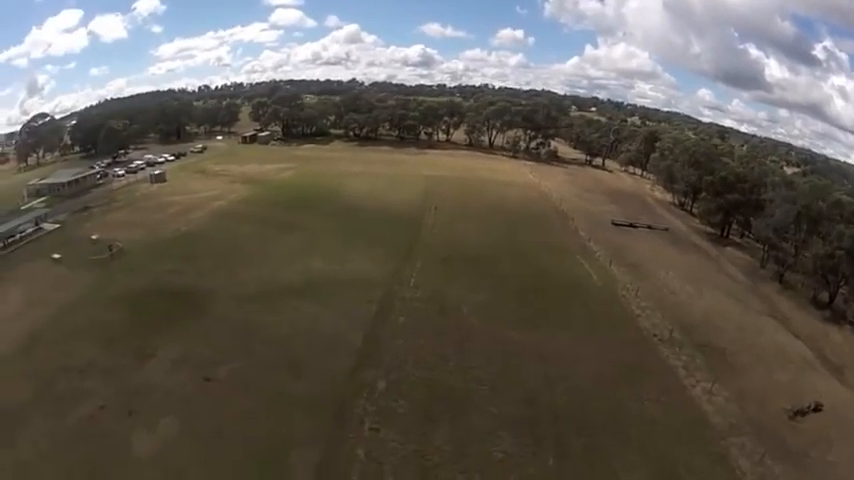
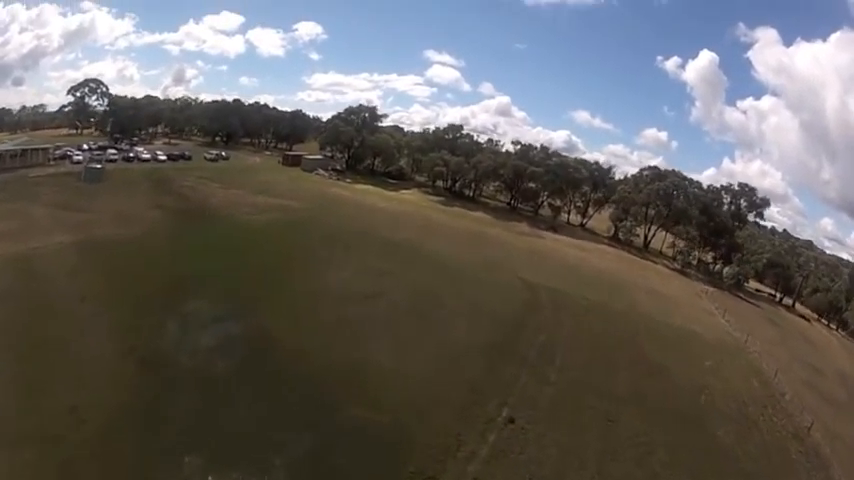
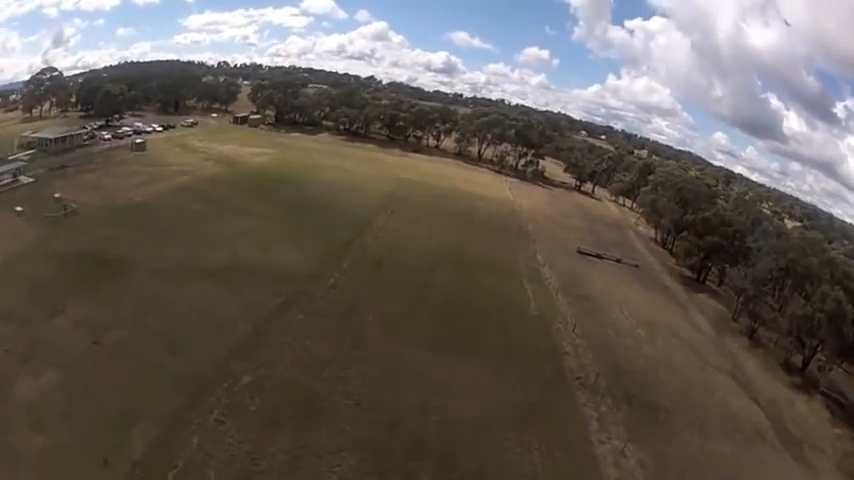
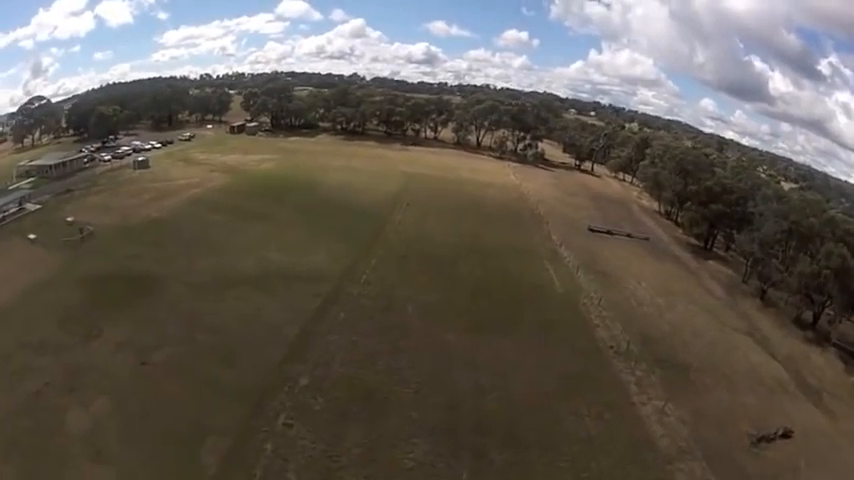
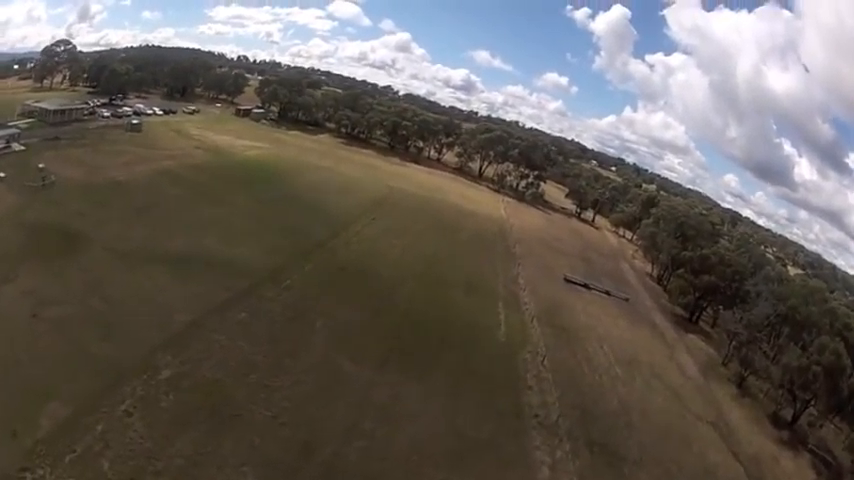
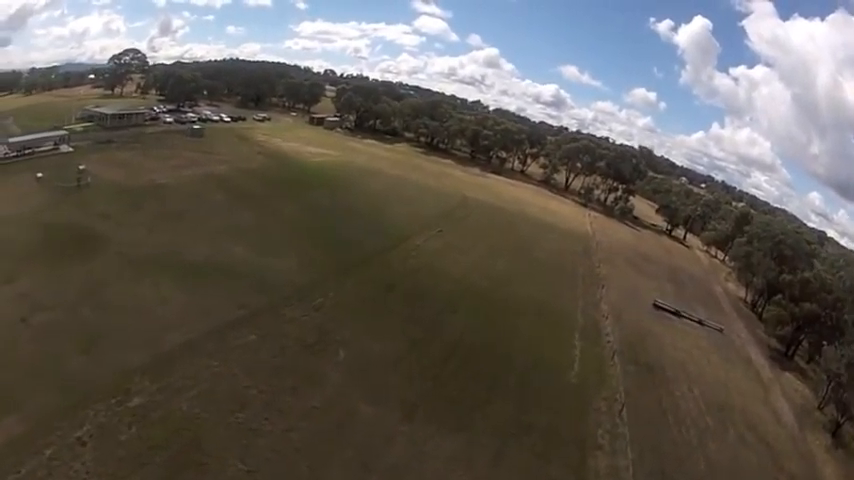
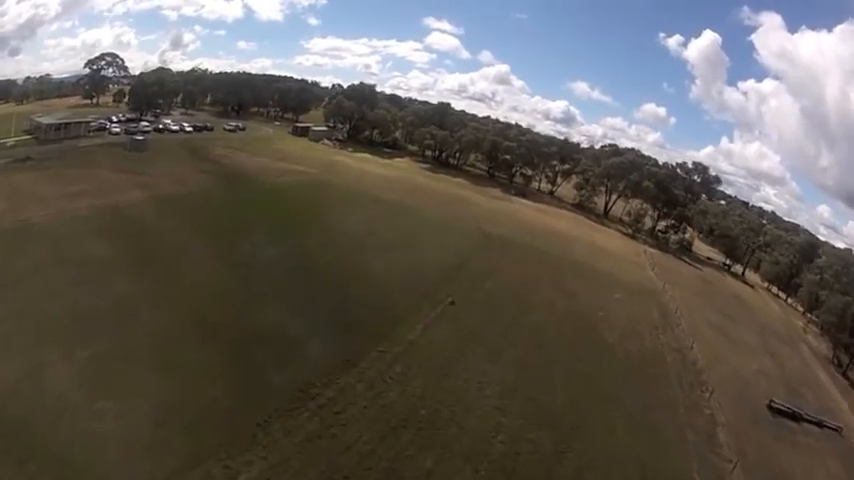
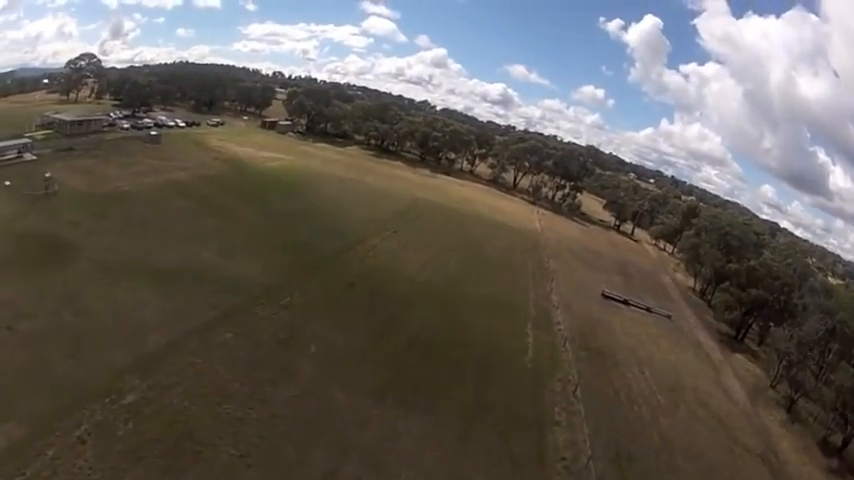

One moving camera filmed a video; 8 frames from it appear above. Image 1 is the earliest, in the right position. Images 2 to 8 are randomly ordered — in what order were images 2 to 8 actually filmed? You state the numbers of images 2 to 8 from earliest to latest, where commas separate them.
4, 3, 5, 8, 6, 7, 2
